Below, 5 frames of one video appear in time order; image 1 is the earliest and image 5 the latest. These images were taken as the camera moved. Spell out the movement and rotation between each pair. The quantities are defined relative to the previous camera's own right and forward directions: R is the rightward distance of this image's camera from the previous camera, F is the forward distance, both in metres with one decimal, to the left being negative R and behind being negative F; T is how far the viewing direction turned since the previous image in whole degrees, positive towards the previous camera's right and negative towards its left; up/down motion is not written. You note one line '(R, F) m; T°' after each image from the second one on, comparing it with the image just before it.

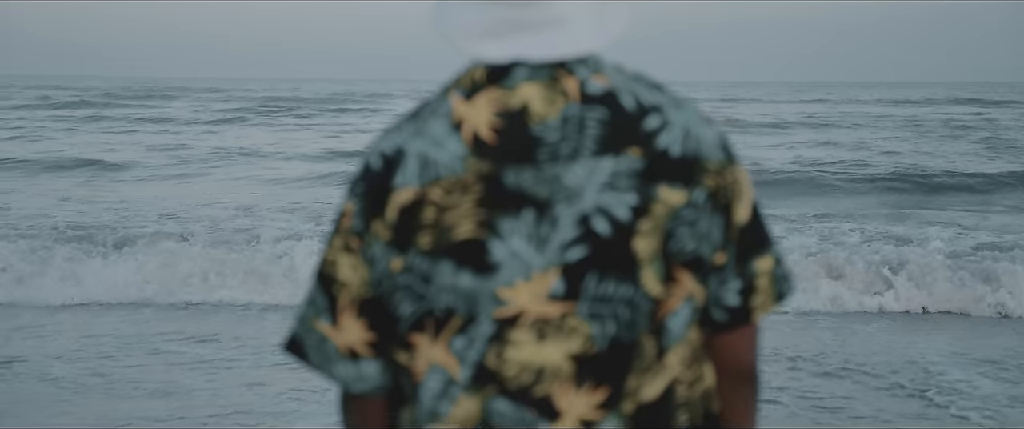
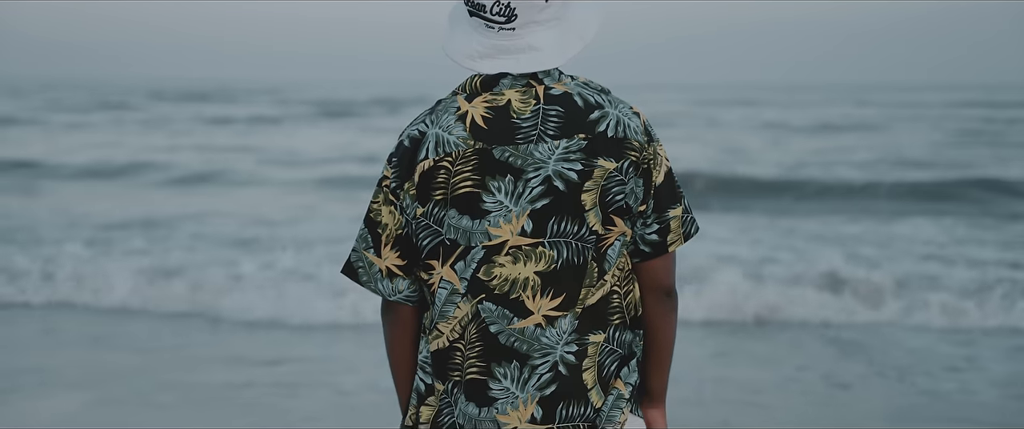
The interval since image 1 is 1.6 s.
(+0.2, -0.5) m; -4°
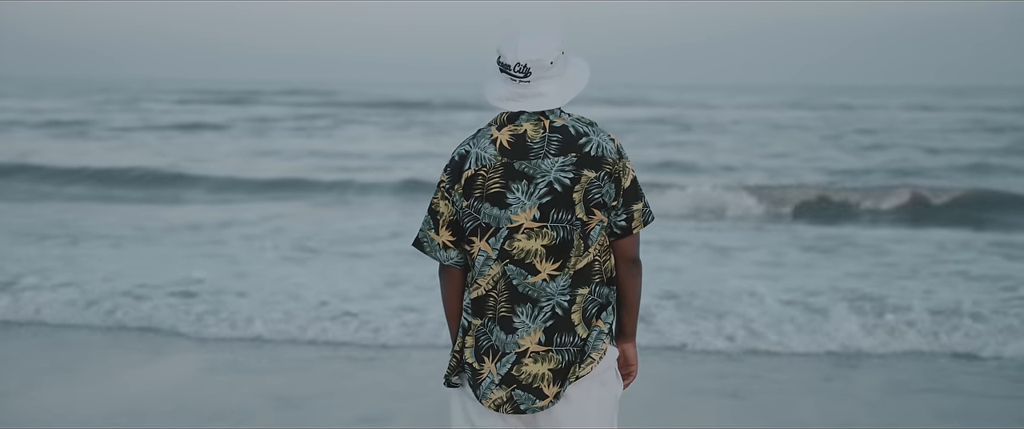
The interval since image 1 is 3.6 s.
(+0.1, -0.9) m; -2°
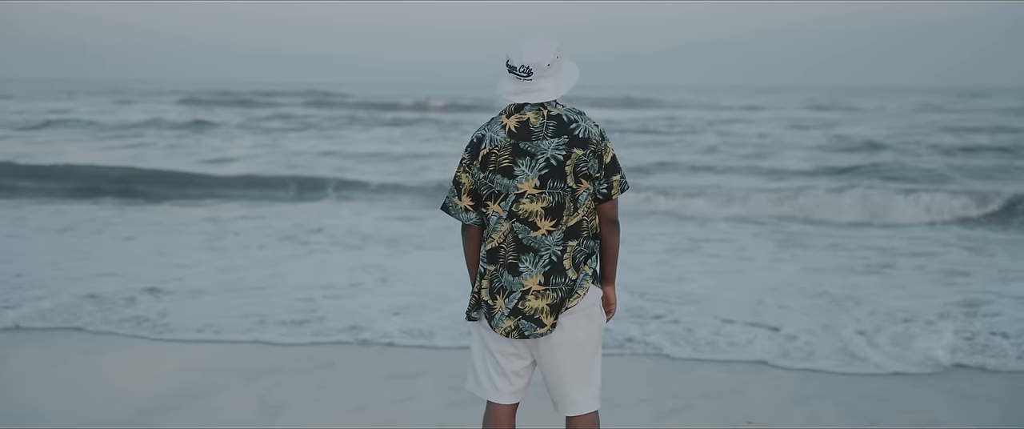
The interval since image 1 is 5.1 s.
(0.0, -0.7) m; 0°
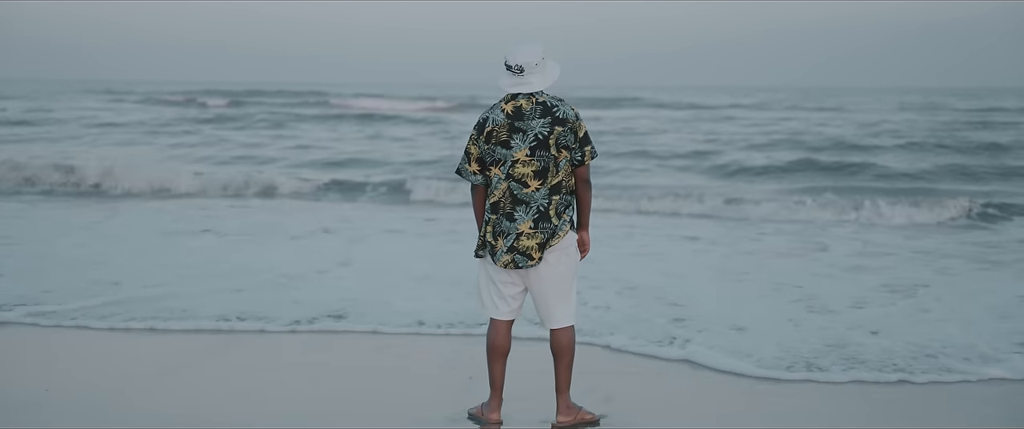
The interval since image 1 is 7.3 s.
(0.0, -1.1) m; 0°
